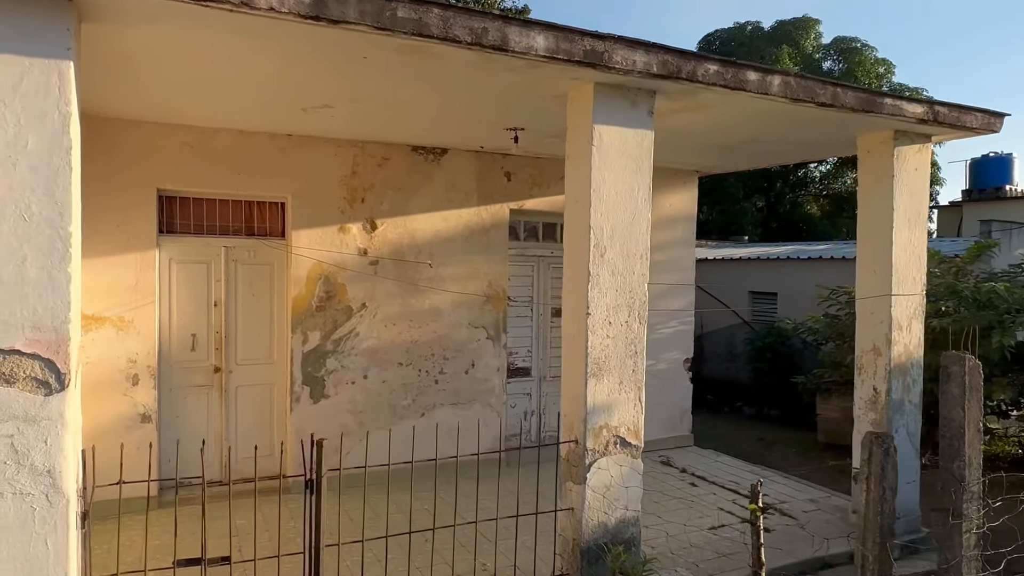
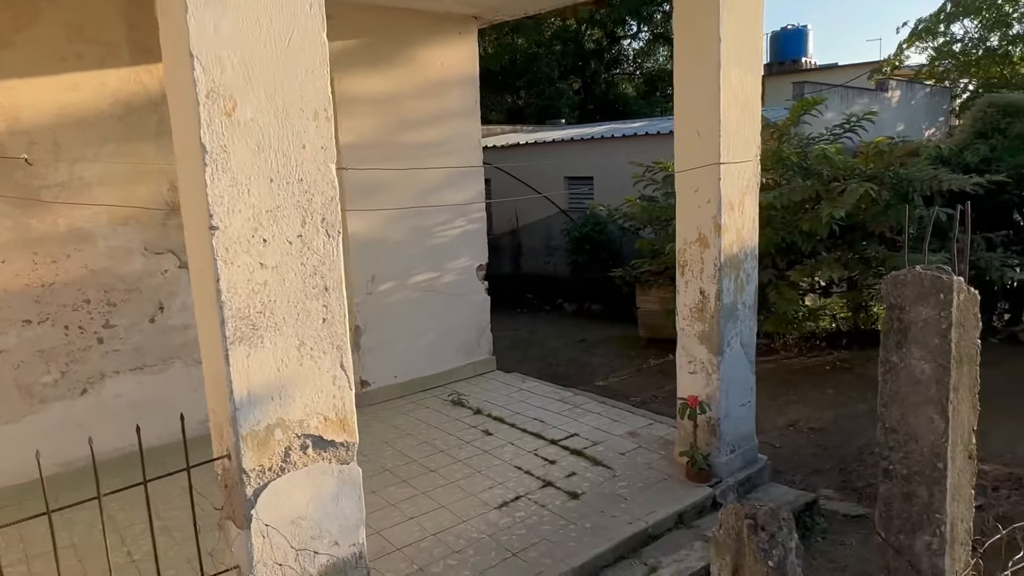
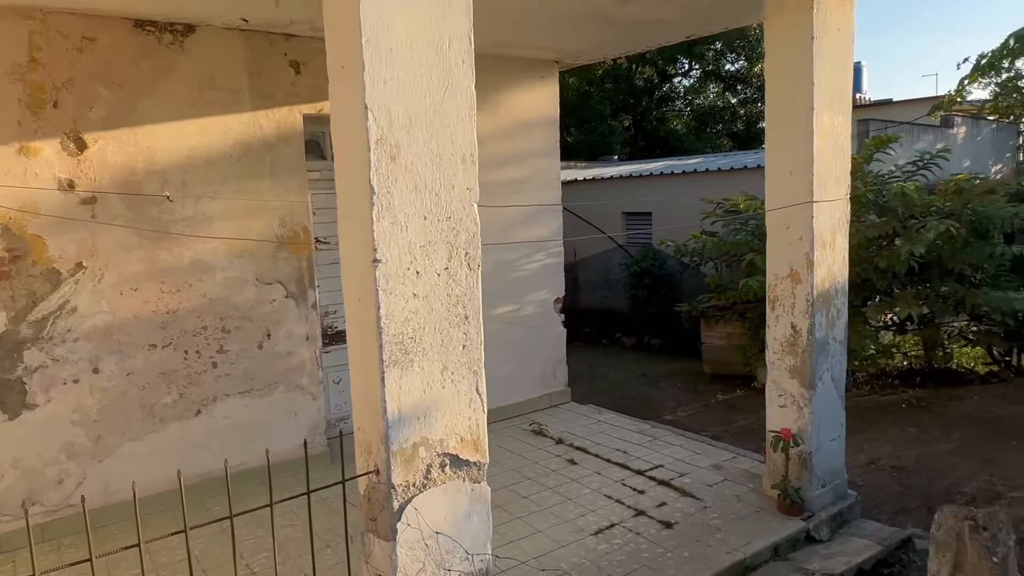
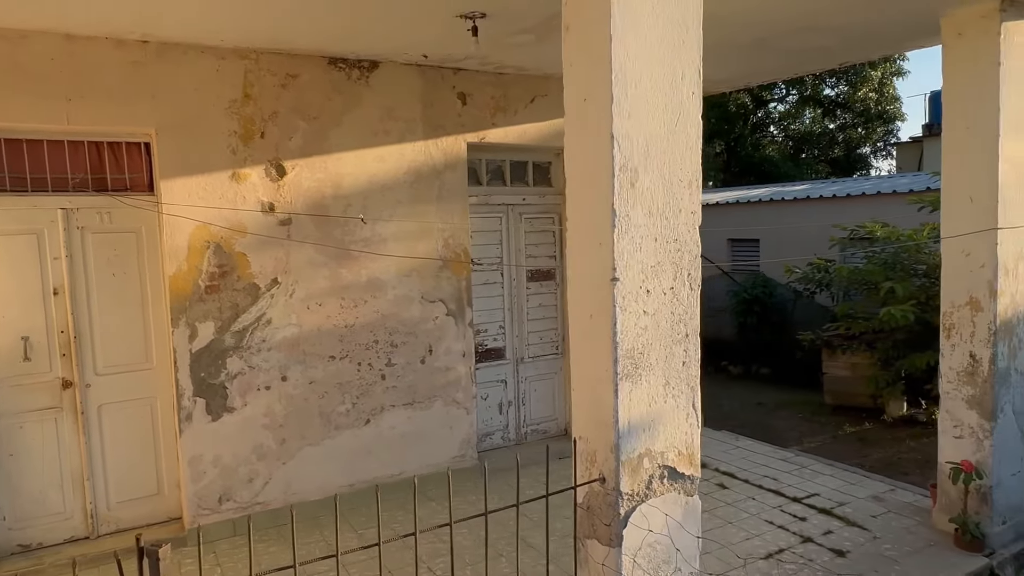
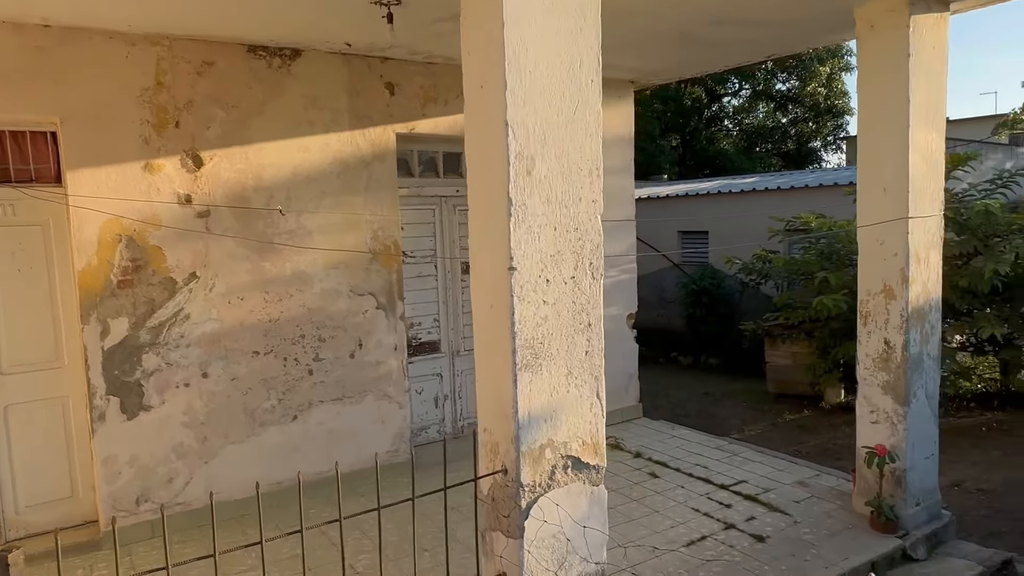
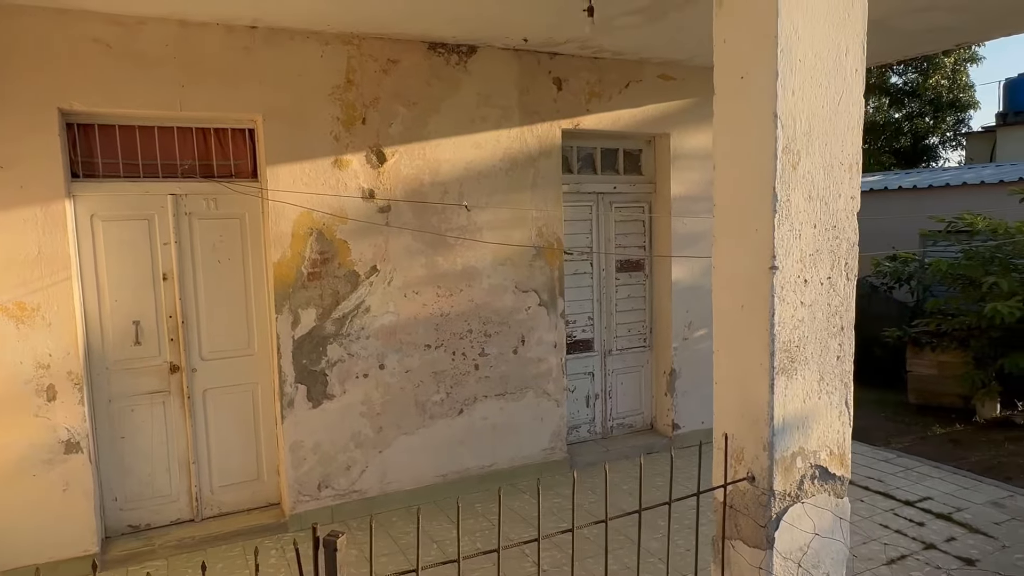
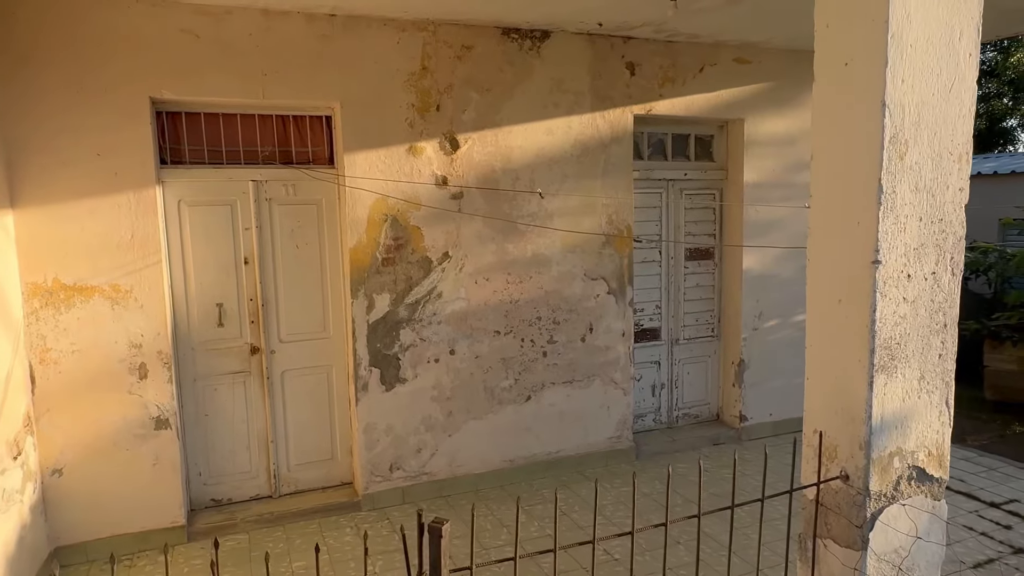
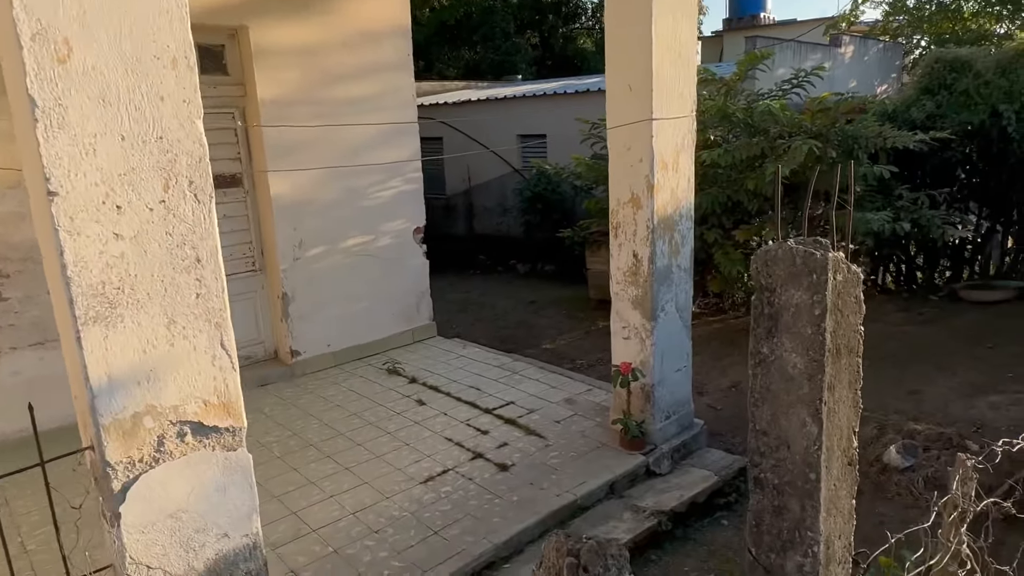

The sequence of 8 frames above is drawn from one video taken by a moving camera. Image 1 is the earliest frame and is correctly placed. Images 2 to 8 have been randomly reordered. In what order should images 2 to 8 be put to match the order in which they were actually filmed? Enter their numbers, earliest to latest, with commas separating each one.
7, 6, 4, 5, 3, 2, 8
